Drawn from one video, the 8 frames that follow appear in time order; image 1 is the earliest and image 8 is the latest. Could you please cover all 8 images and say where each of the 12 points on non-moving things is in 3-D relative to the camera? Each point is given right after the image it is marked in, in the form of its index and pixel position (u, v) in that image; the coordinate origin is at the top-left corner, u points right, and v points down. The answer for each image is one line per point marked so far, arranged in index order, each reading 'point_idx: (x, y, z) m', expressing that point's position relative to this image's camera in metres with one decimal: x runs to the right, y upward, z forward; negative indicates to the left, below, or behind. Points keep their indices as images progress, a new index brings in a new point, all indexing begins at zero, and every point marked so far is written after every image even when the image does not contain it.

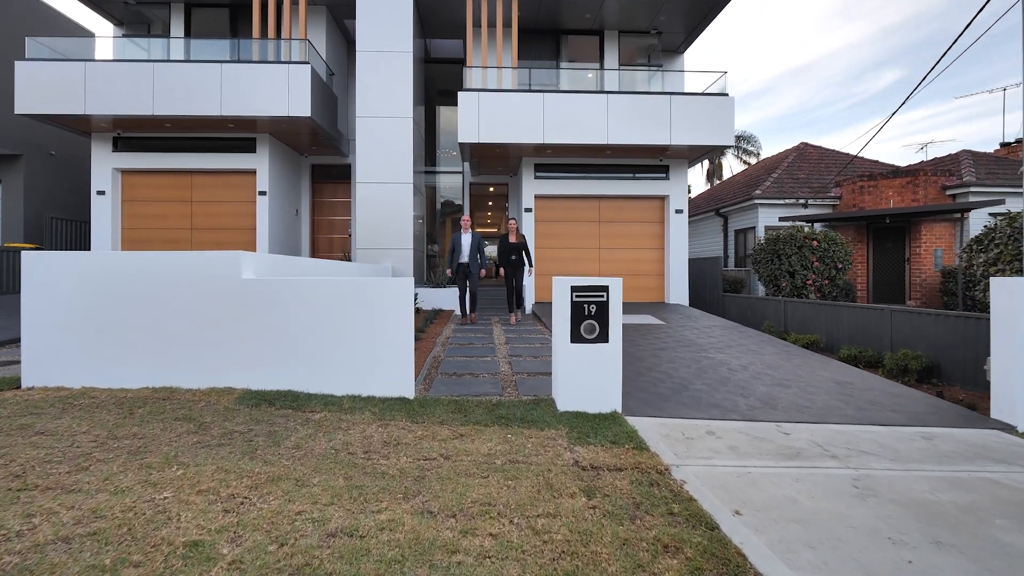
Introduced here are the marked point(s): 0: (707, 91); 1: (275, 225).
0: (+4.0, +4.1, +9.1) m
1: (-5.6, +1.5, +10.3) m
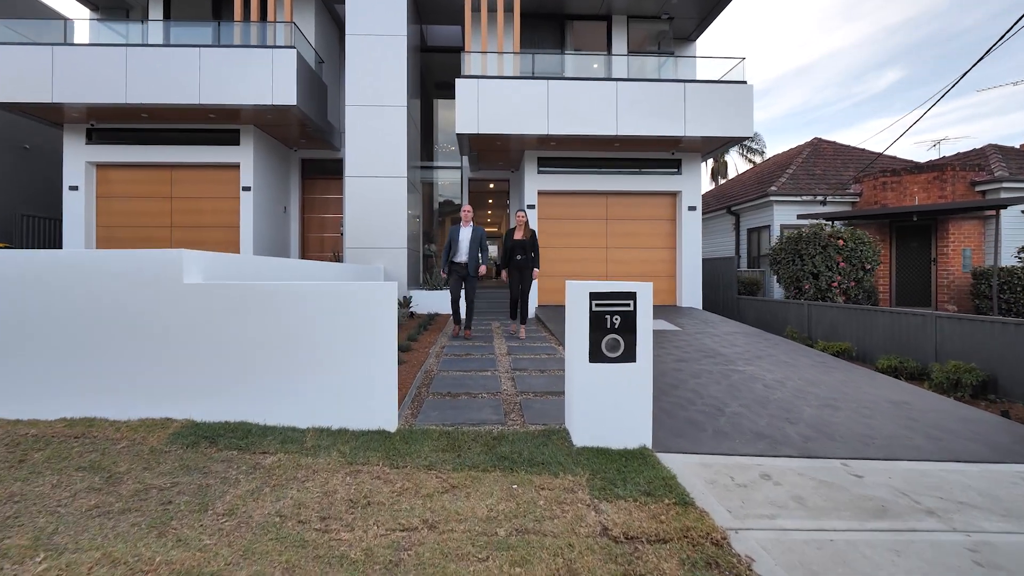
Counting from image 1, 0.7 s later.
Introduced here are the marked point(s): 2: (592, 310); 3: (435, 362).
0: (+4.1, +4.0, +8.4) m
1: (-5.5, +1.4, +9.7) m
2: (+0.5, -0.1, +2.8) m
3: (-0.8, -0.8, +4.7) m
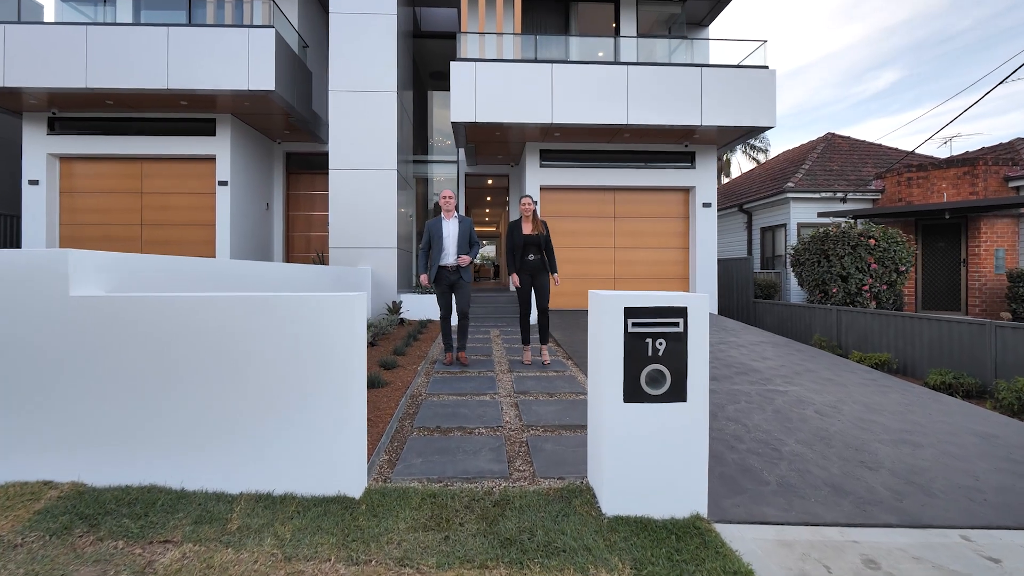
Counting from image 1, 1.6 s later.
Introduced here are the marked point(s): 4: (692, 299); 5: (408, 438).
0: (+4.1, +4.0, +7.7) m
1: (-5.5, +1.4, +8.9) m
2: (+0.5, -0.2, +2.0) m
3: (-0.8, -0.9, +3.9) m
4: (+0.8, -0.1, +2.1) m
5: (-0.7, -1.0, +2.8) m
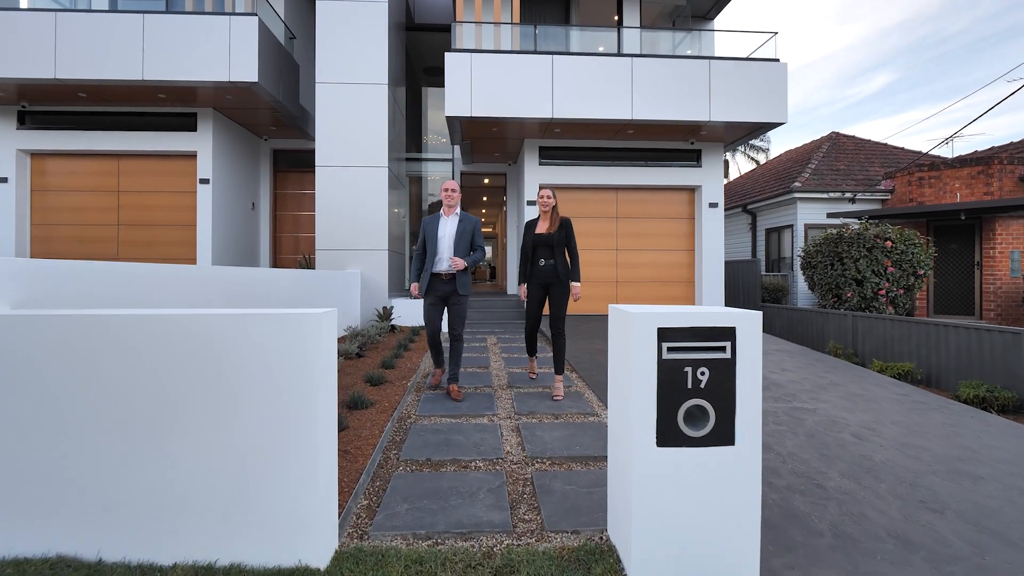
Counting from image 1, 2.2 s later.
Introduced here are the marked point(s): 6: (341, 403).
0: (+4.0, +3.9, +7.4) m
1: (-5.6, +1.3, +8.5) m
2: (+0.6, -0.3, +1.6) m
3: (-0.8, -0.9, +3.5) m
4: (+0.9, -0.1, +1.7) m
5: (-0.7, -1.0, +2.4) m
6: (-1.3, -0.9, +3.4) m
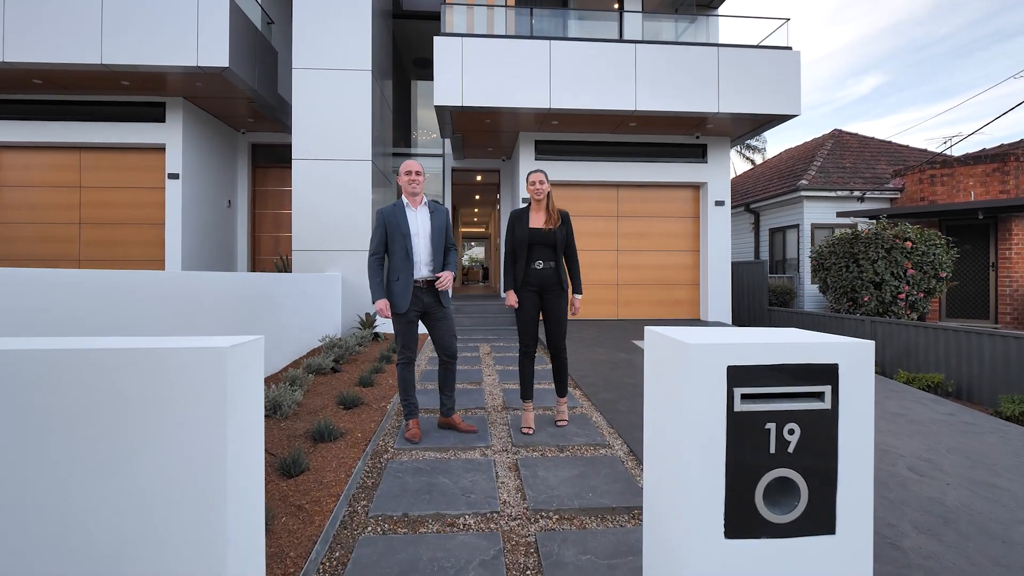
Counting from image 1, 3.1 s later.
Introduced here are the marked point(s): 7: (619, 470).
0: (+3.9, +3.8, +6.9) m
1: (-5.7, +1.2, +7.9) m
2: (+0.6, -0.3, +1.1) m
3: (-0.8, -1.0, +3.0) m
4: (+0.9, -0.2, +1.2) m
5: (-0.7, -1.1, +1.9) m
6: (-1.4, -1.0, +2.9) m
7: (+0.6, -1.0, +2.5) m
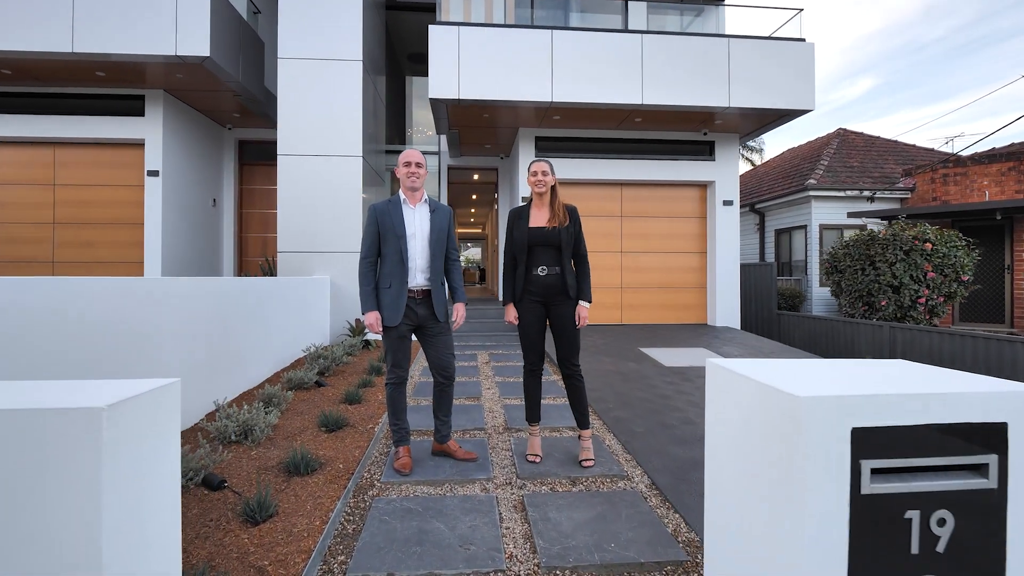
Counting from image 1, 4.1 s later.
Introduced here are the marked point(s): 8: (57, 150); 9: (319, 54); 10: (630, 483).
0: (+3.9, +3.8, +6.6) m
1: (-5.7, +1.2, +7.5) m
2: (+0.6, -0.4, +0.8) m
3: (-0.8, -1.0, +2.6) m
4: (+0.9, -0.2, +0.8) m
5: (-0.6, -1.1, +1.5) m
6: (-1.3, -1.0, +2.5) m
7: (+0.6, -1.1, +2.1) m
8: (-7.6, +2.3, +7.3) m
9: (-2.7, +3.3, +6.2) m
10: (+0.7, -1.1, +2.4) m
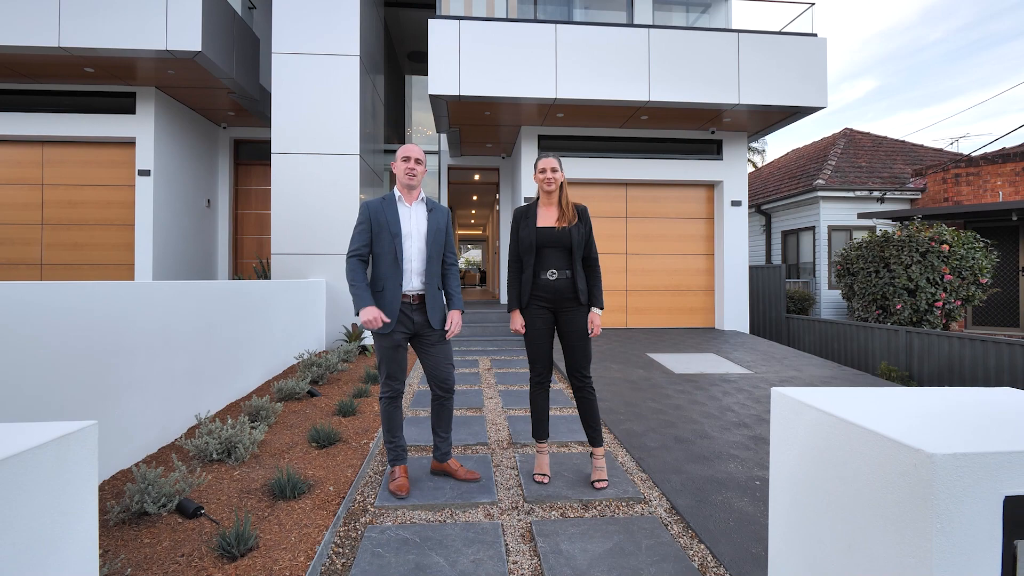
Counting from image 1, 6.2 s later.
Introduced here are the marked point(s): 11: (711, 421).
0: (+4.0, +3.7, +6.4) m
1: (-5.7, +1.1, +7.2) m
2: (+0.6, -0.4, +0.6) m
3: (-0.8, -1.1, +2.4) m
4: (+0.9, -0.2, +0.6) m
5: (-0.6, -1.2, +1.3) m
6: (-1.3, -1.0, +2.3) m
7: (+0.7, -1.1, +1.9) m
8: (-7.5, +2.3, +7.1) m
9: (-2.7, +3.3, +6.0) m
10: (+0.7, -1.1, +2.2) m
11: (+1.5, -1.0, +3.4) m
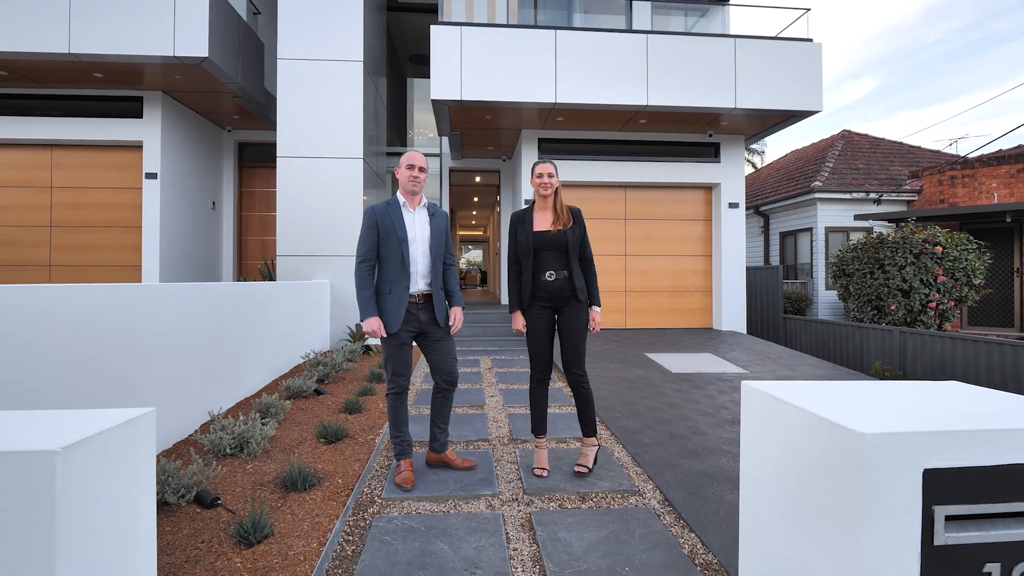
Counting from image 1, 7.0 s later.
0: (+4.0, +3.7, +6.5) m
1: (-5.7, +1.1, +7.4) m
2: (+0.6, -0.4, +0.7) m
3: (-0.8, -1.1, +2.5) m
4: (+0.9, -0.2, +0.7) m
5: (-0.6, -1.2, +1.4) m
6: (-1.3, -1.0, +2.4) m
7: (+0.7, -1.1, +2.0) m
8: (-7.5, +2.2, +7.2) m
9: (-2.7, +3.3, +6.1) m
10: (+0.7, -1.1, +2.3) m
11: (+1.5, -1.0, +3.5) m
